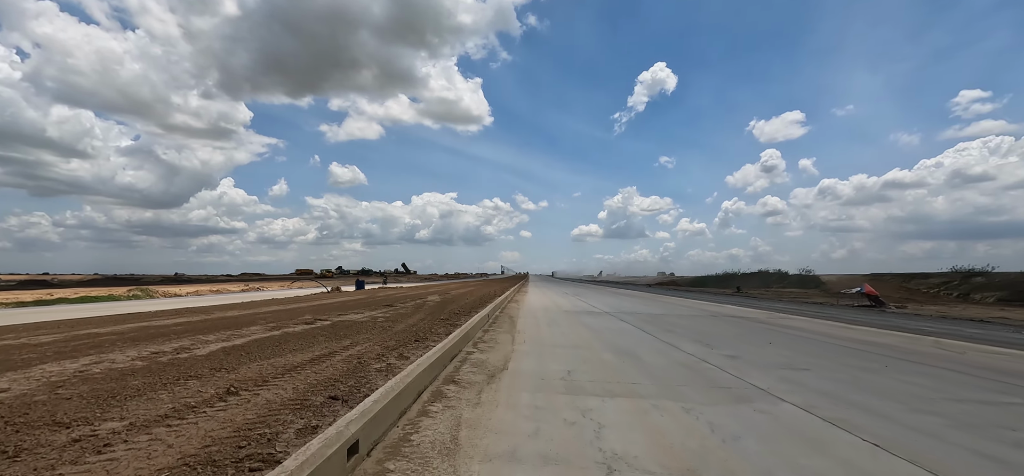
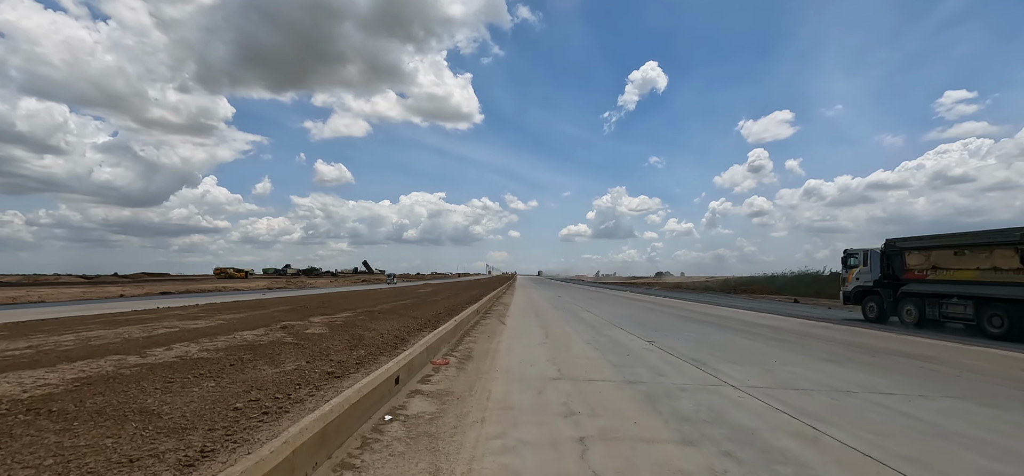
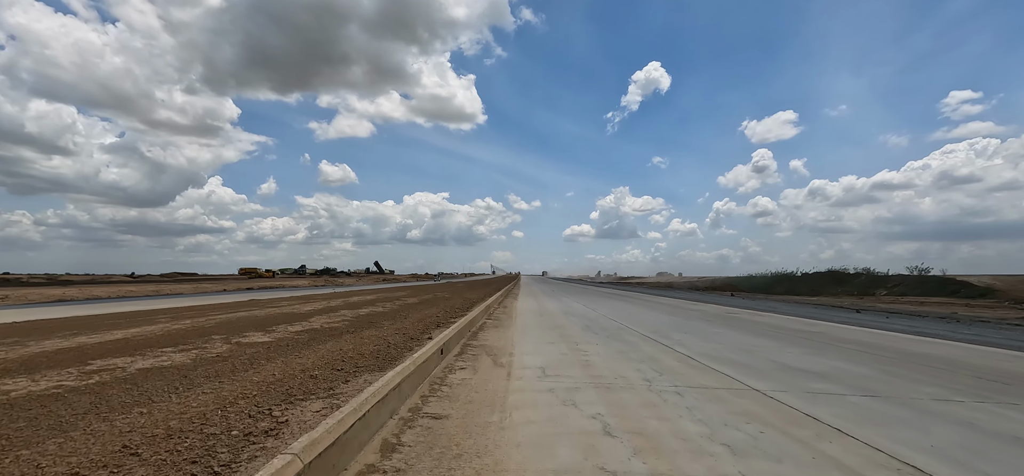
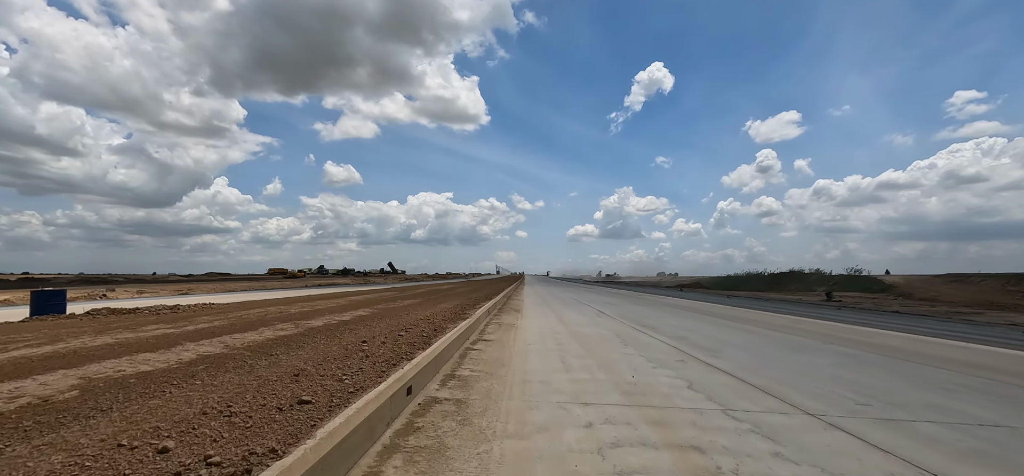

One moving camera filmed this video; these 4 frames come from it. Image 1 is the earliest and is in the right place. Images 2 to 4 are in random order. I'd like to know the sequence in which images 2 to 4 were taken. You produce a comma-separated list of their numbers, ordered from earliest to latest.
4, 3, 2
